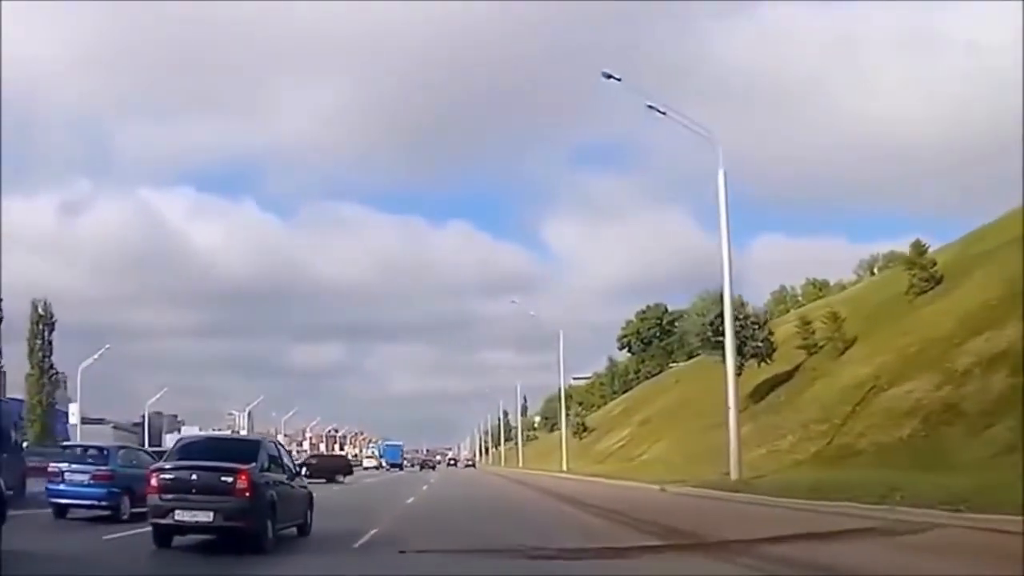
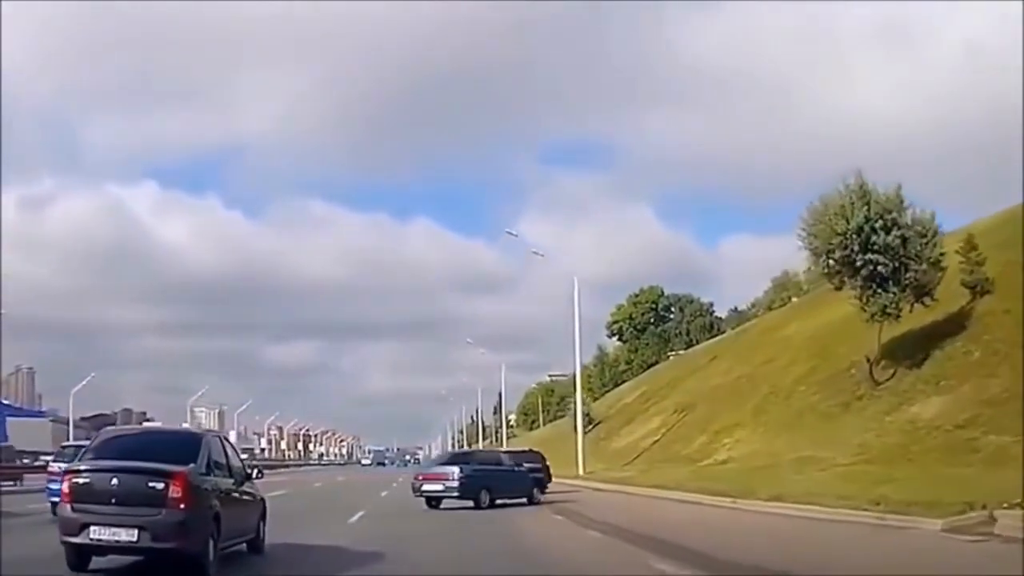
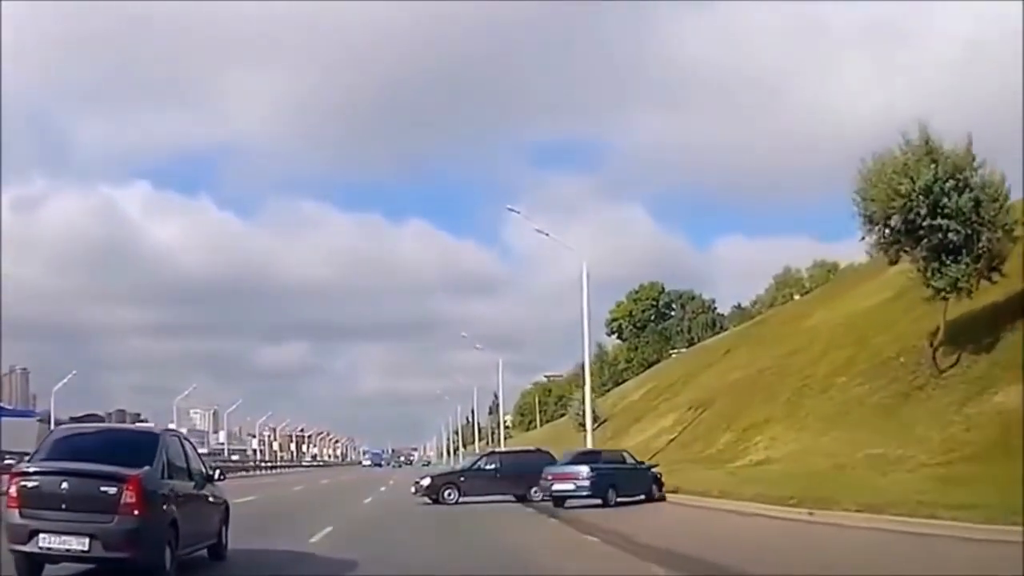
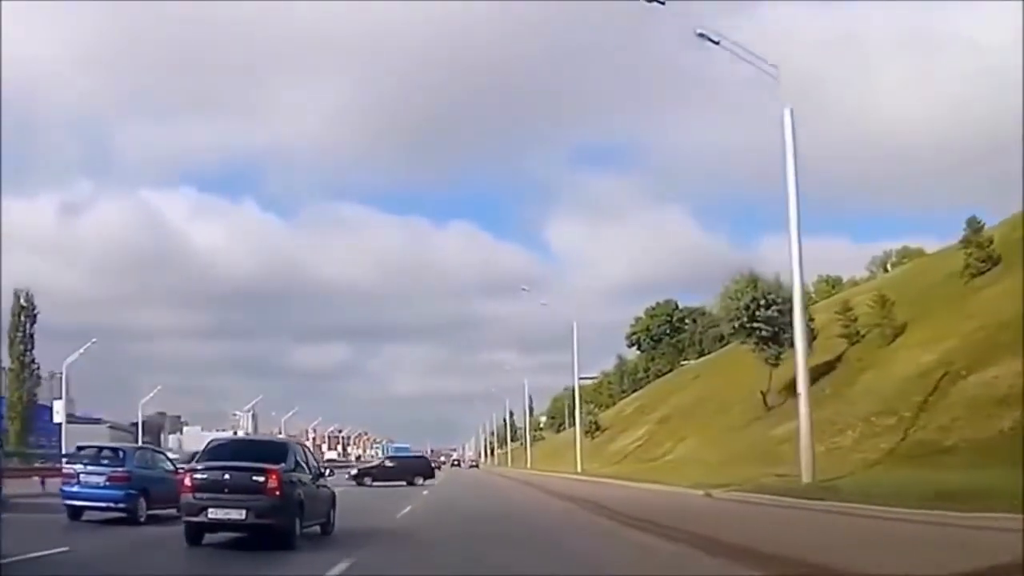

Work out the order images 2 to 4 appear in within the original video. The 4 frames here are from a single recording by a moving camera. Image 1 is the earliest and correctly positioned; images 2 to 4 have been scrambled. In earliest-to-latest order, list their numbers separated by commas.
4, 2, 3
